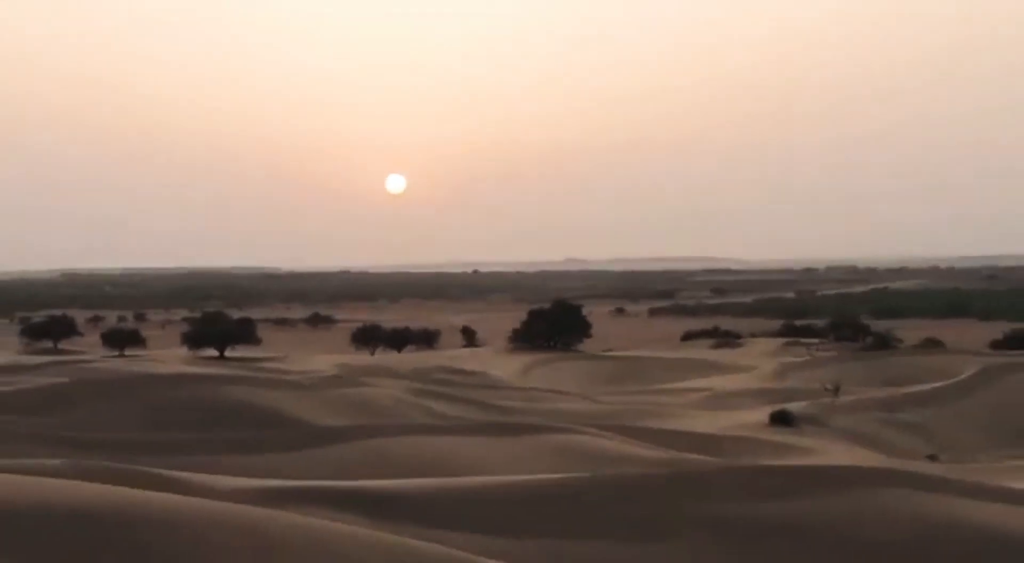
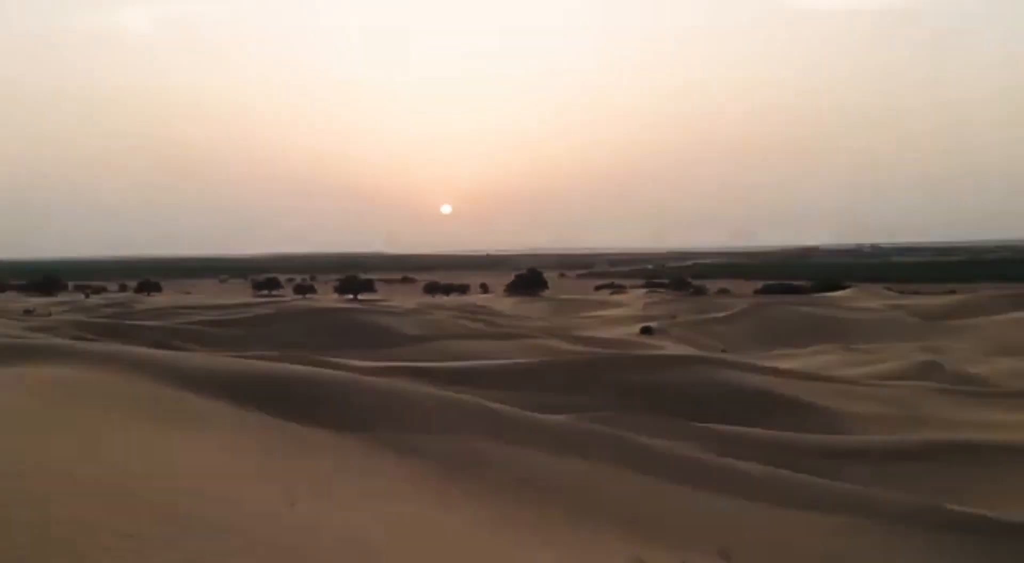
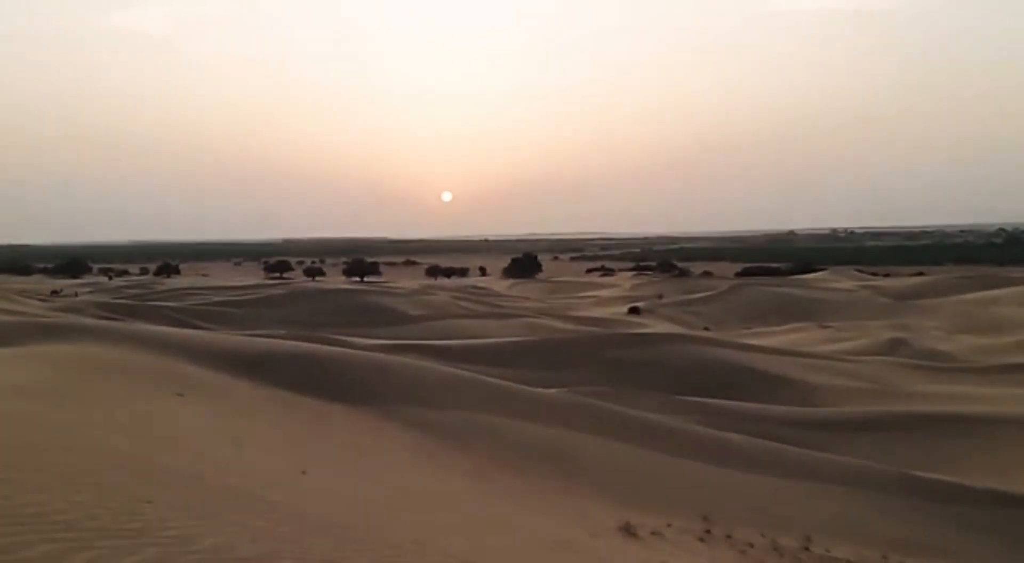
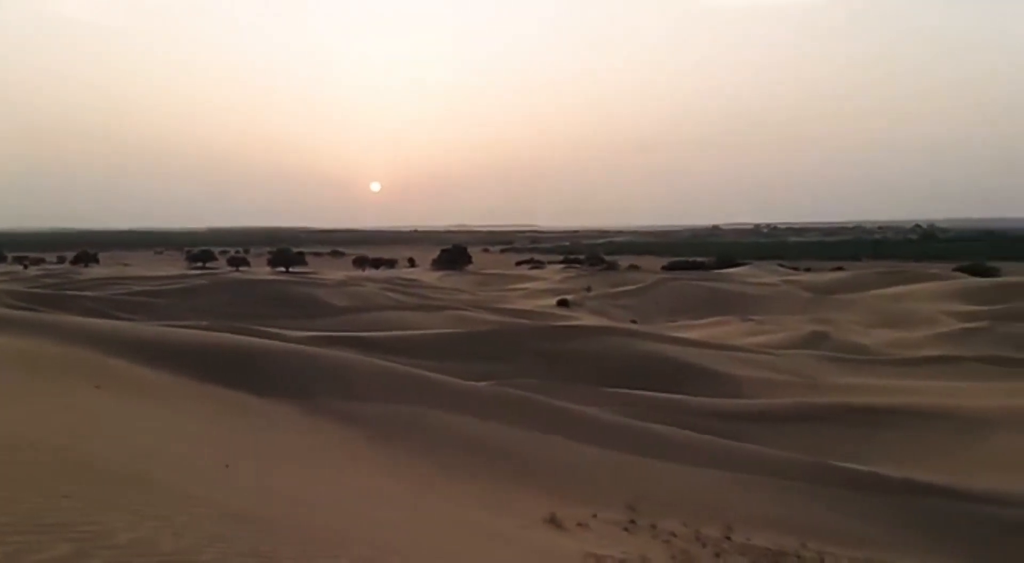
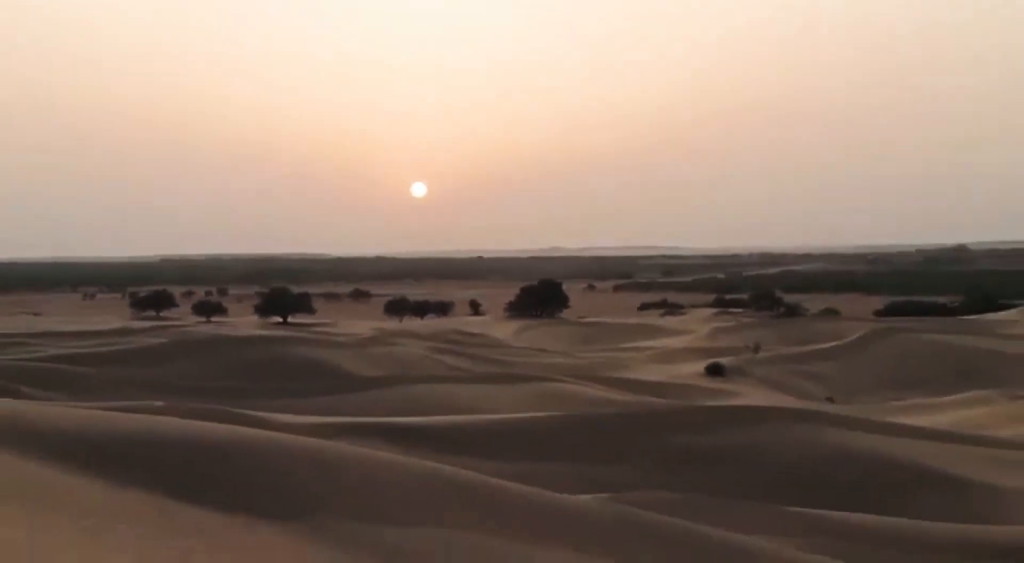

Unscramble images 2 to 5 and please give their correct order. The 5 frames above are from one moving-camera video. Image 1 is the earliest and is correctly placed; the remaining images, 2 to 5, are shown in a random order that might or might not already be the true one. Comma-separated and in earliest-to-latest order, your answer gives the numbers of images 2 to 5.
5, 2, 3, 4
